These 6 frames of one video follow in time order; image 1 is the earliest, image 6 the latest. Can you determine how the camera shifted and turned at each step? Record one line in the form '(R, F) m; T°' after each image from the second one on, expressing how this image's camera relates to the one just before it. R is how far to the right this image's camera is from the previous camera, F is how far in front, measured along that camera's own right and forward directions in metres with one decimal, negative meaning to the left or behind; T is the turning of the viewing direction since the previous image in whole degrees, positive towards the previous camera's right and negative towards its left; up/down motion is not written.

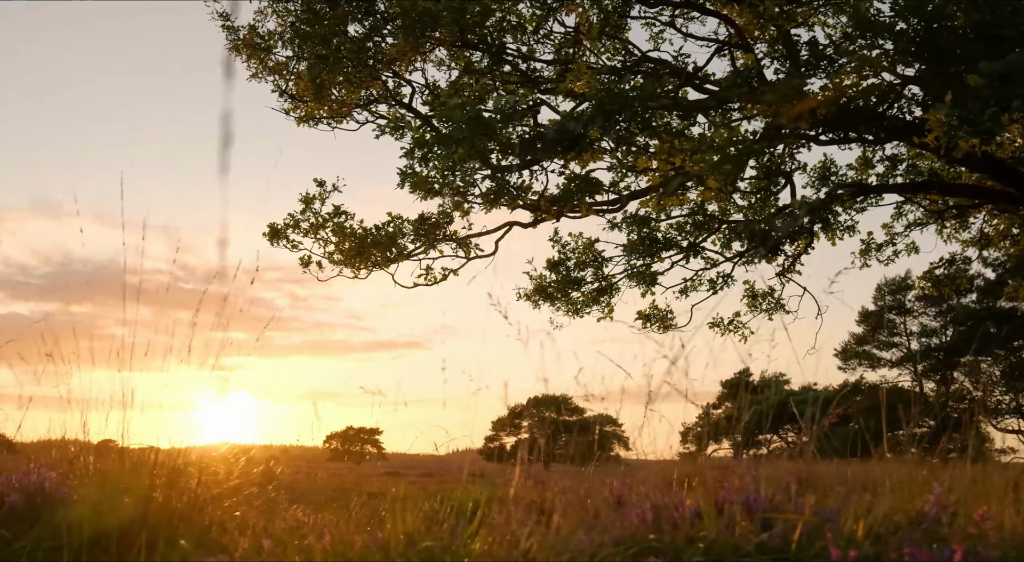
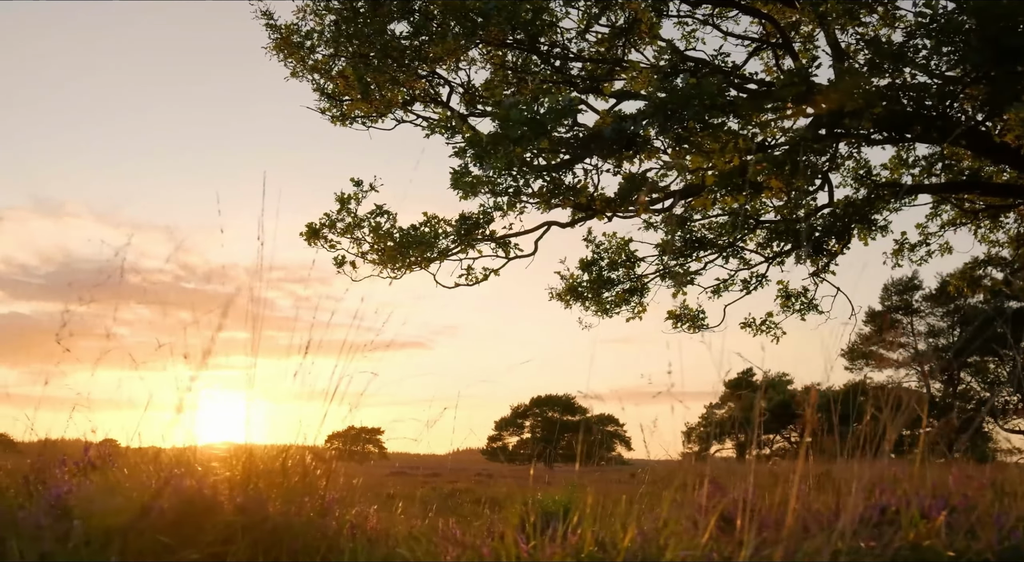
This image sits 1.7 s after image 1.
(-0.6, +0.1) m; 0°
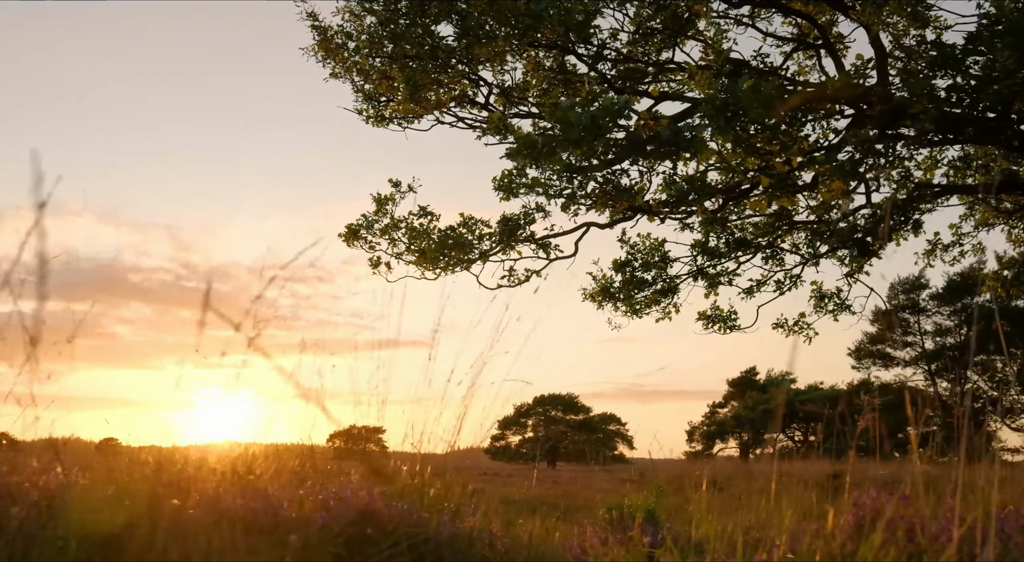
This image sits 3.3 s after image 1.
(-0.6, 0.0) m; 0°
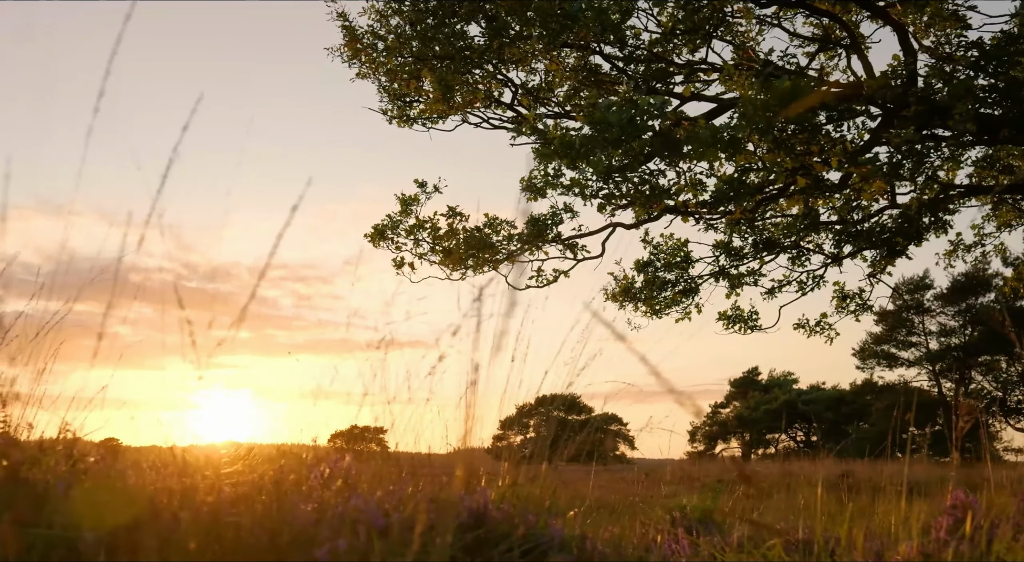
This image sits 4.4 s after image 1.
(-0.4, 0.0) m; 0°
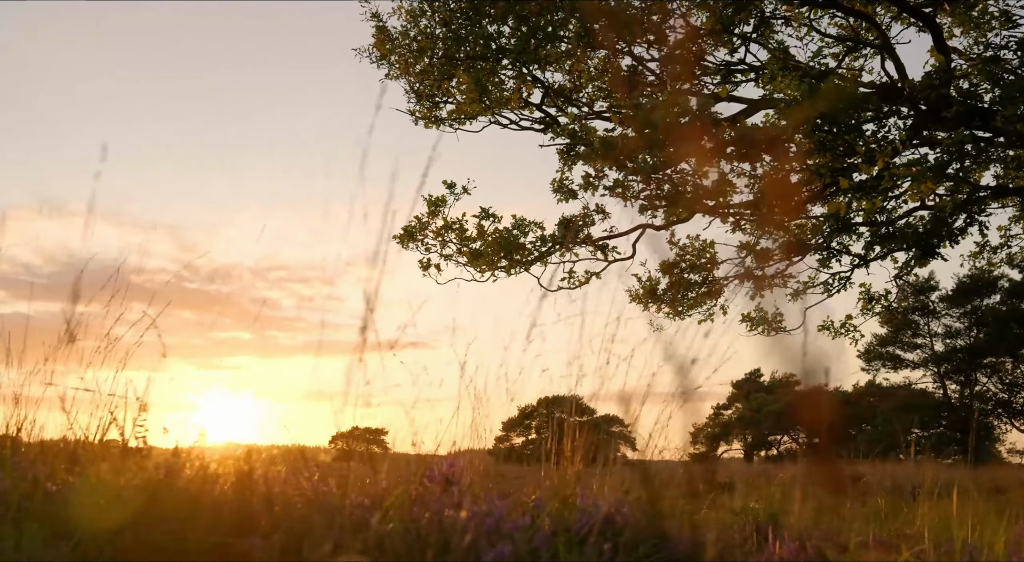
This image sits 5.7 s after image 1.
(-0.4, 0.0) m; 0°
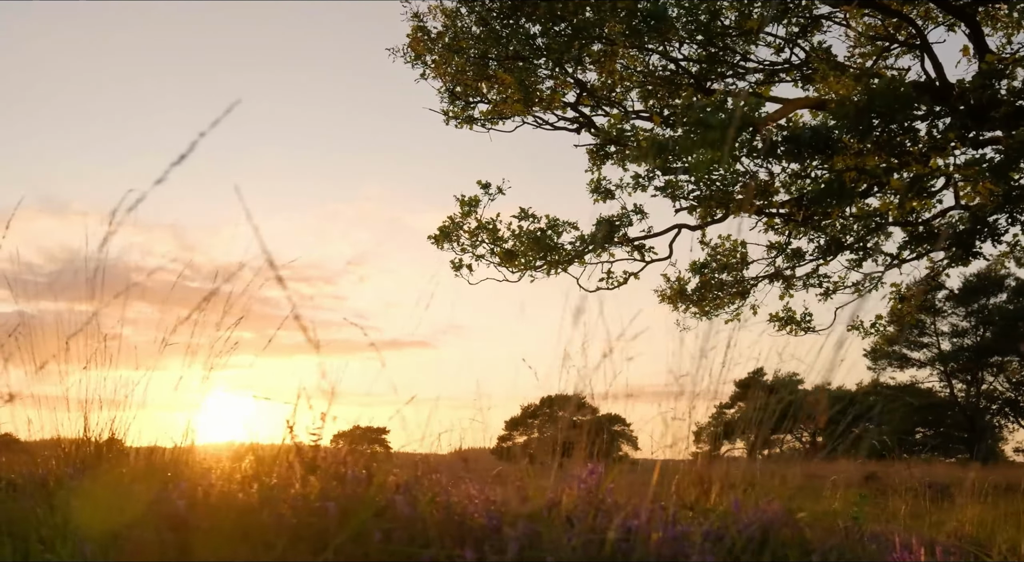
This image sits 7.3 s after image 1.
(-0.5, 0.0) m; 0°
